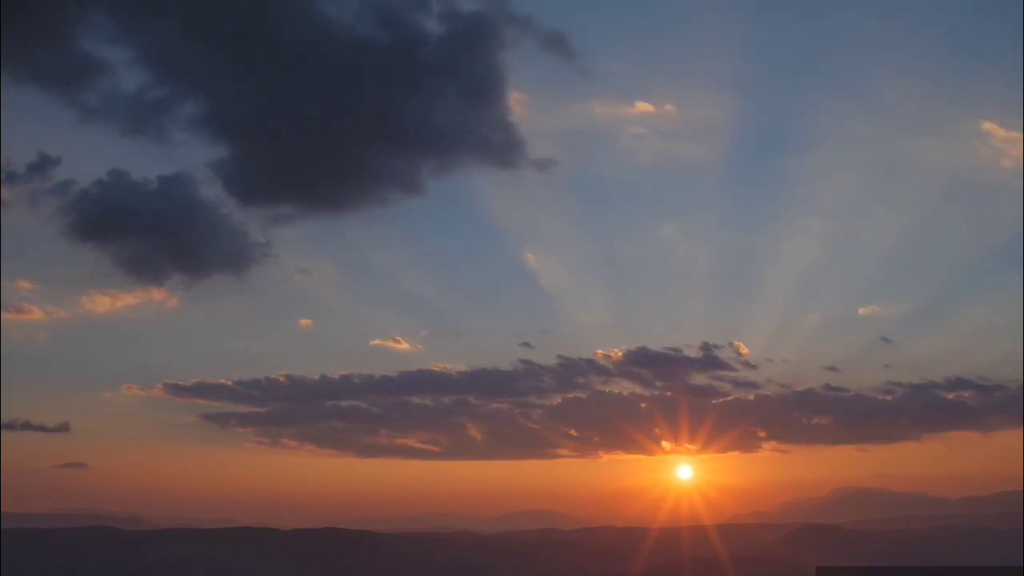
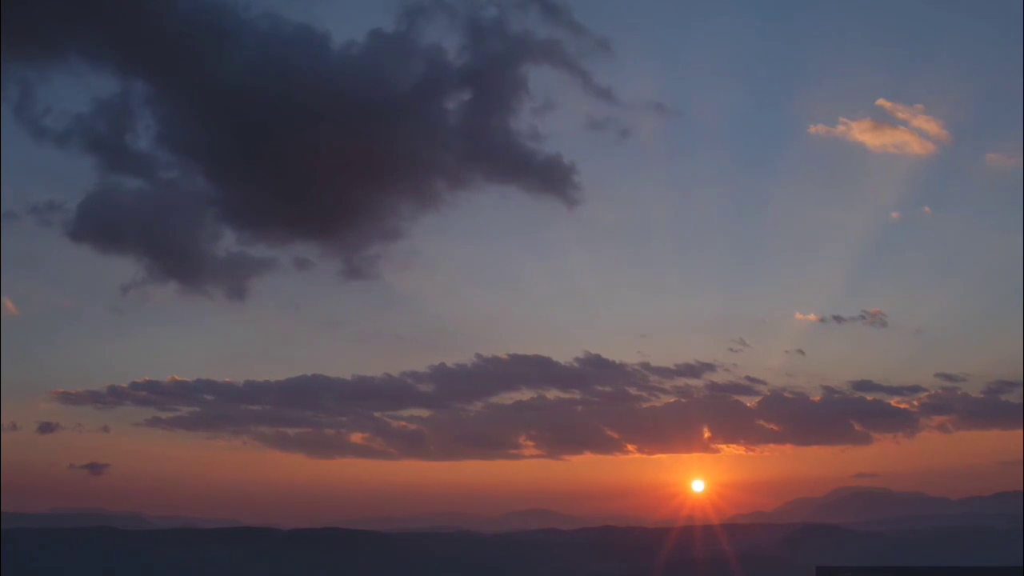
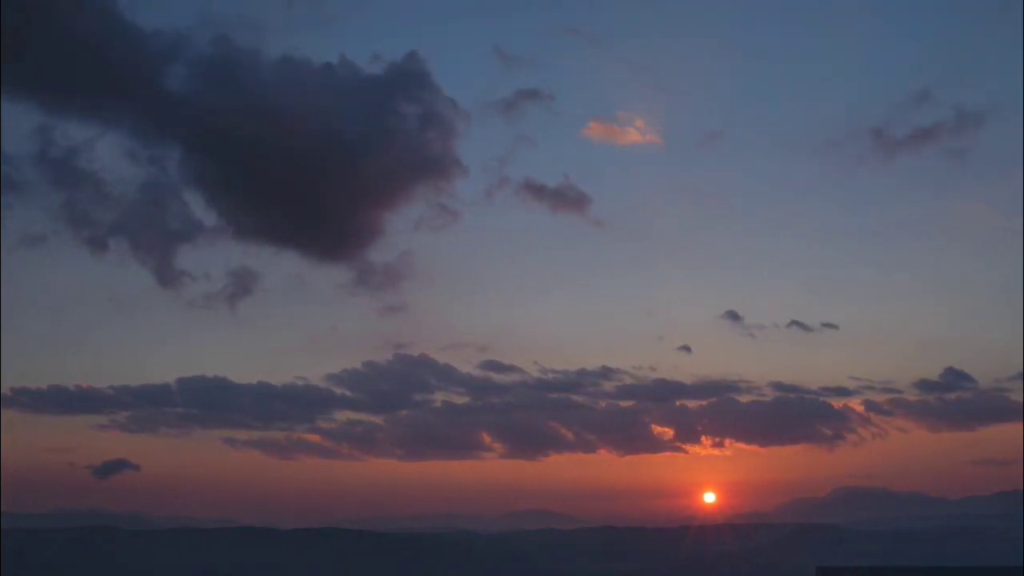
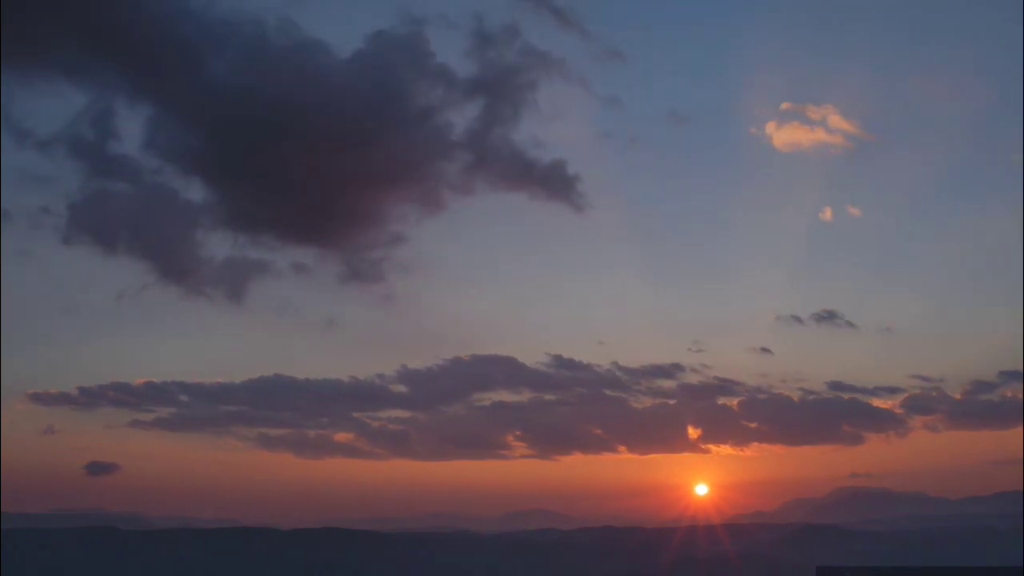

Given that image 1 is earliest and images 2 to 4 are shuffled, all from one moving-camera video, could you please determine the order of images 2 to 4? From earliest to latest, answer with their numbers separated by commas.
2, 4, 3
